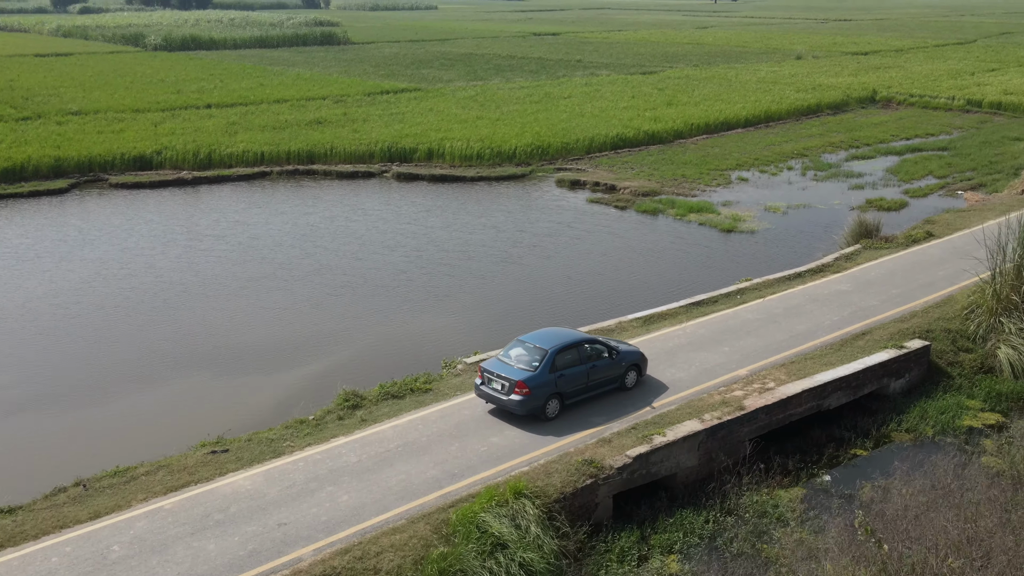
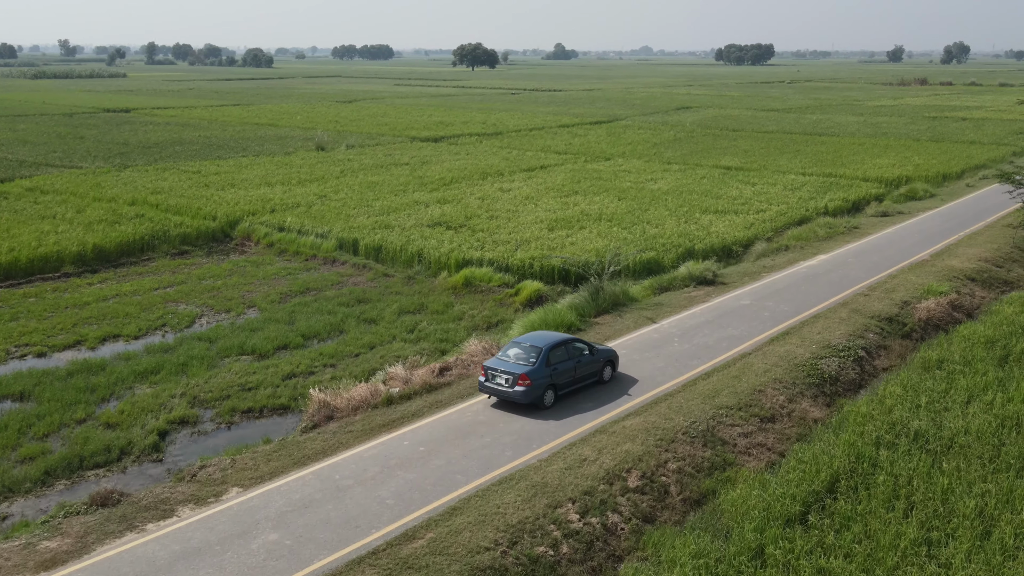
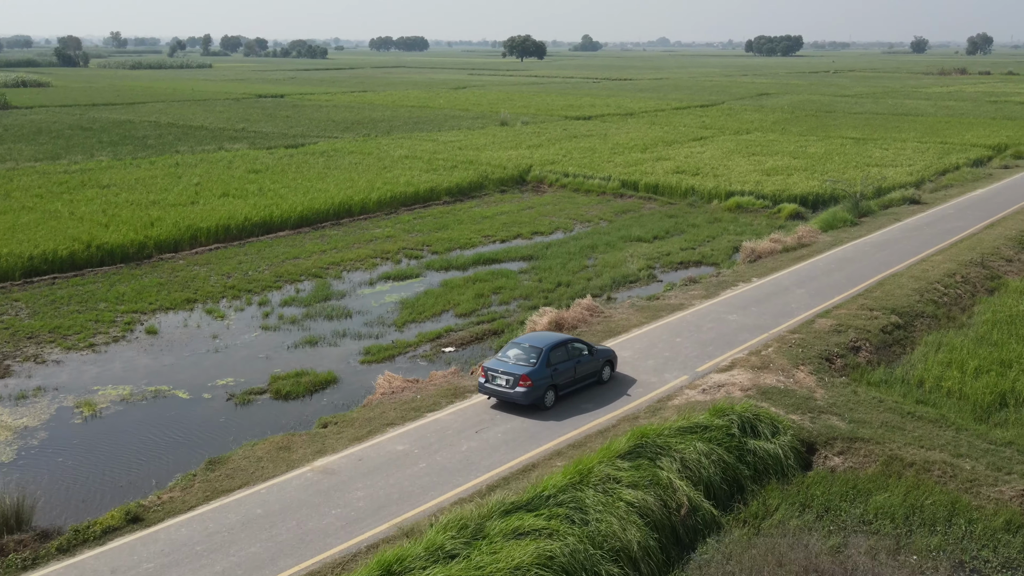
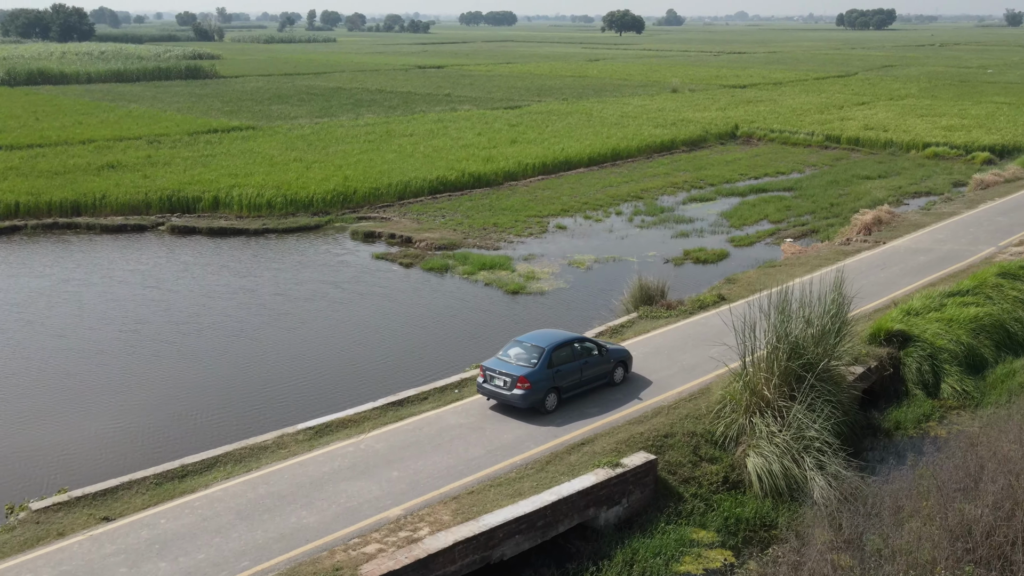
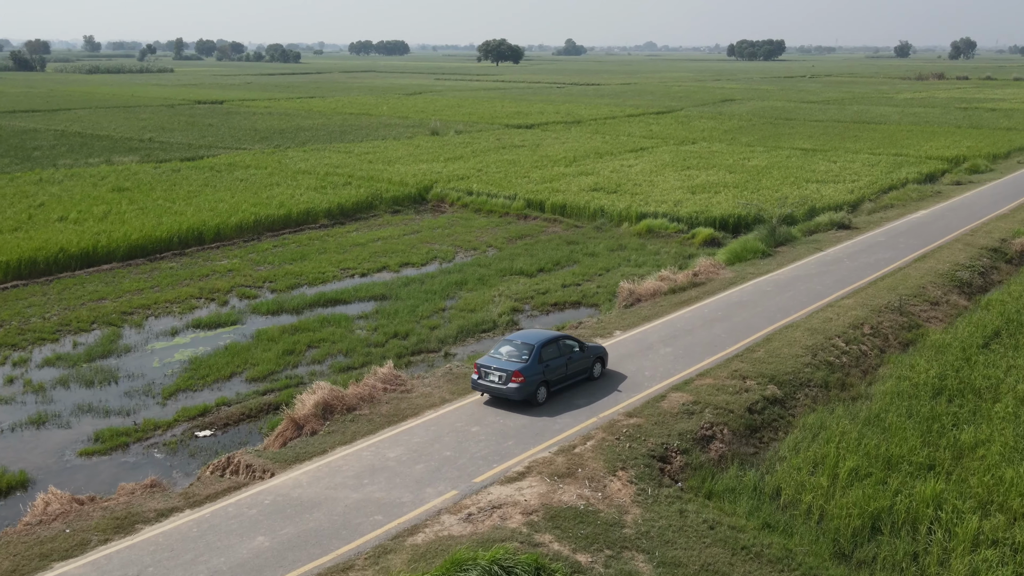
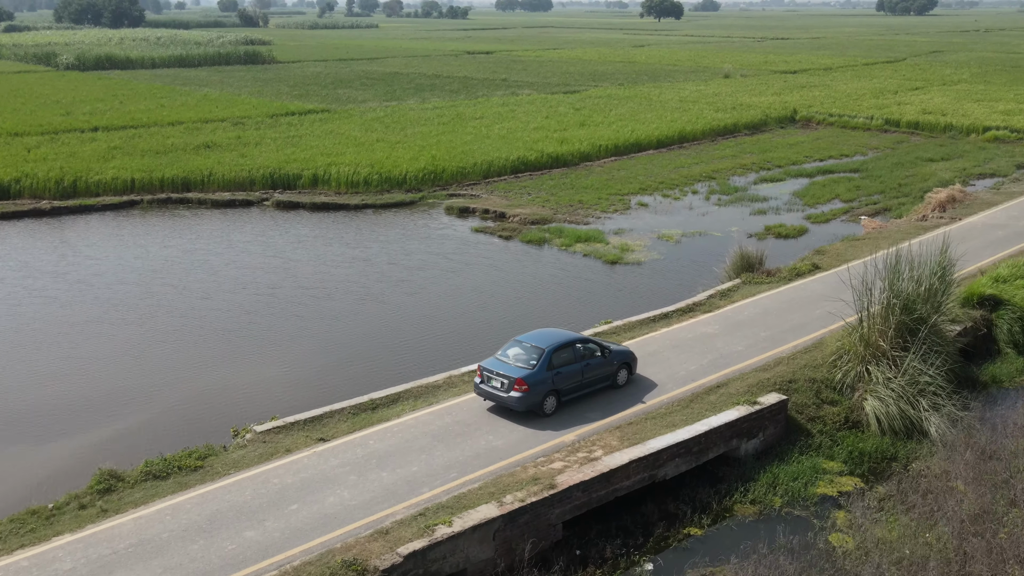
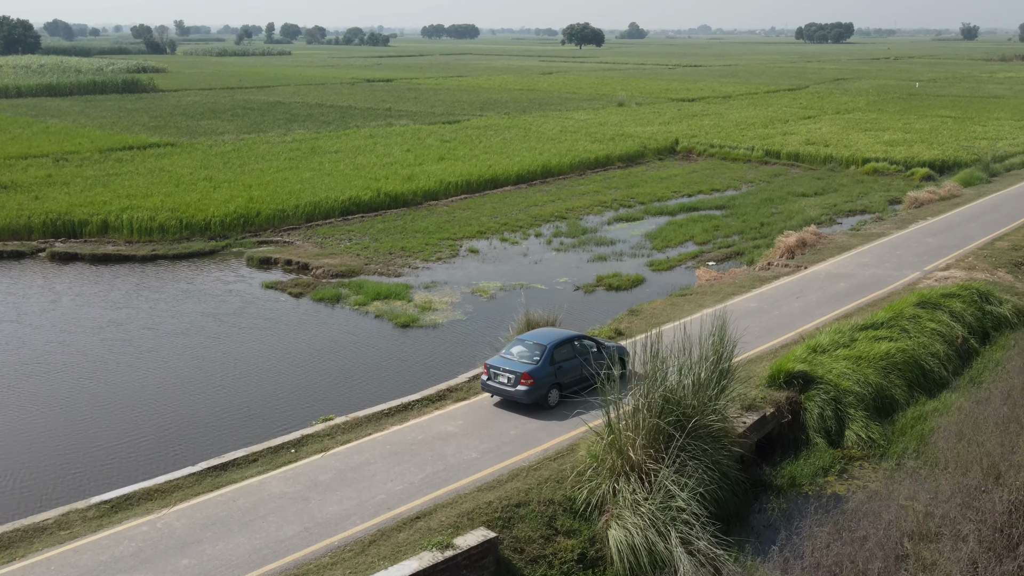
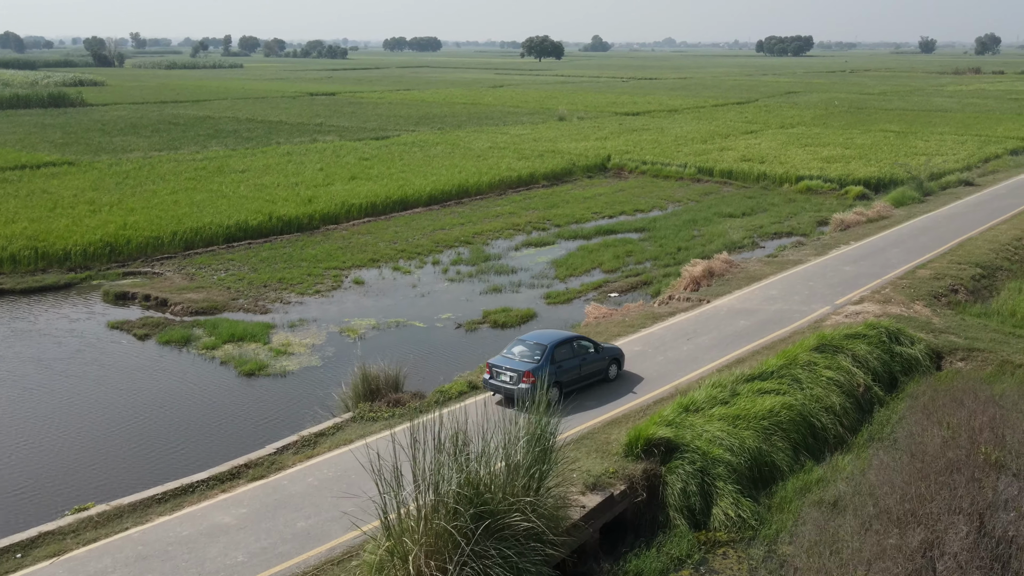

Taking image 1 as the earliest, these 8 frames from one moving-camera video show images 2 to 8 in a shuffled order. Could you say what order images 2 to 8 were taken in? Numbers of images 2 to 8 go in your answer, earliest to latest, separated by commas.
6, 4, 7, 8, 3, 5, 2
